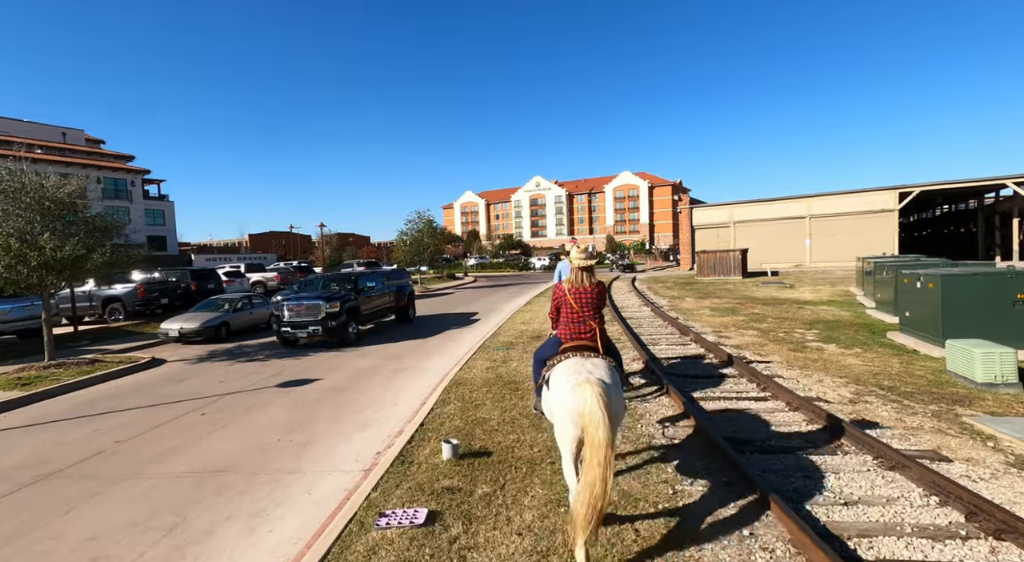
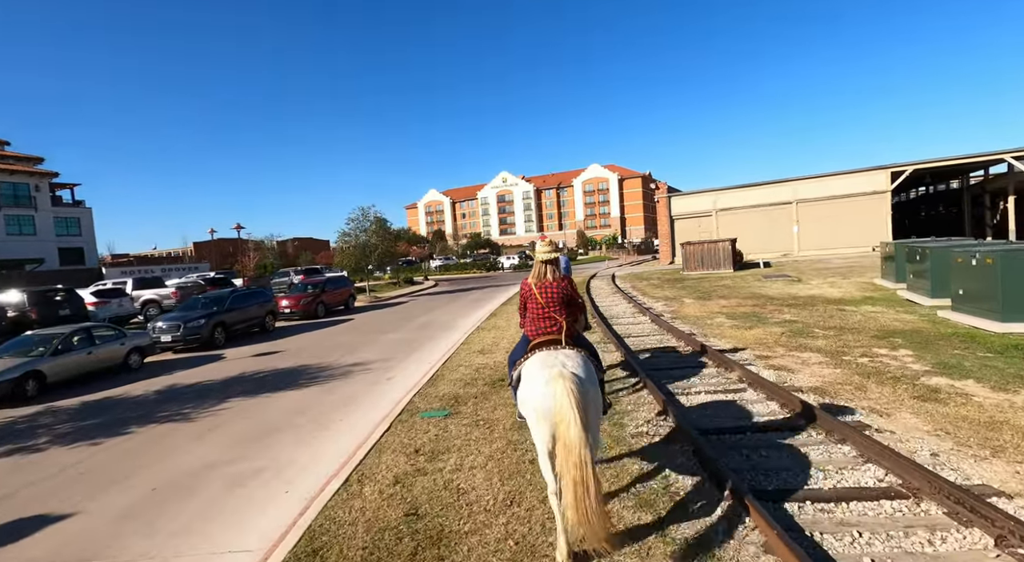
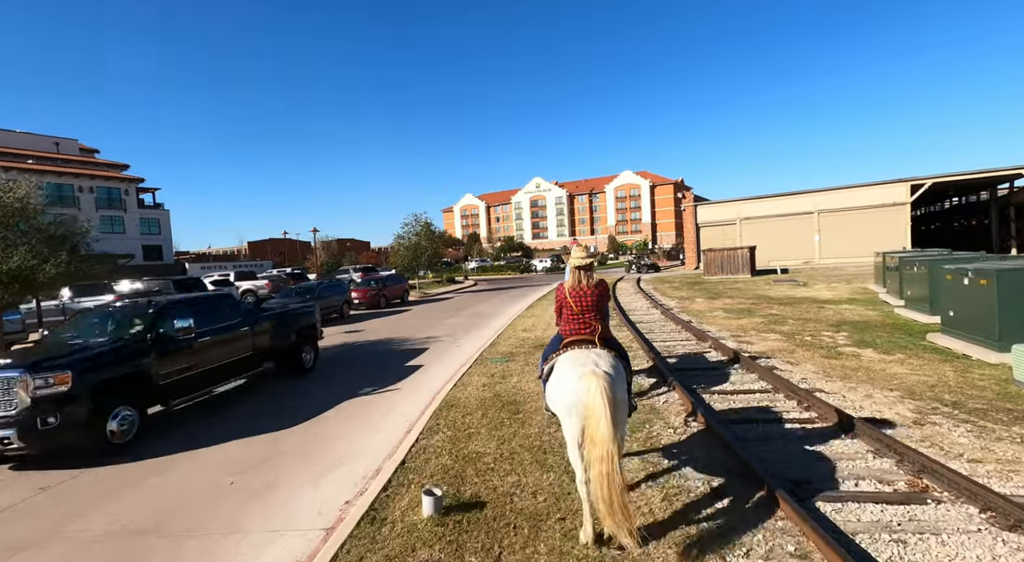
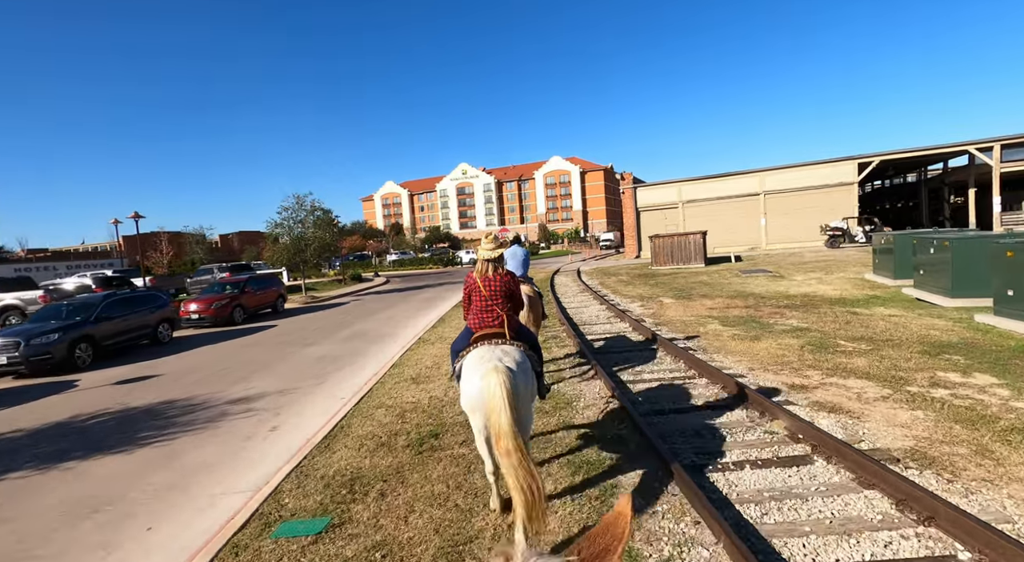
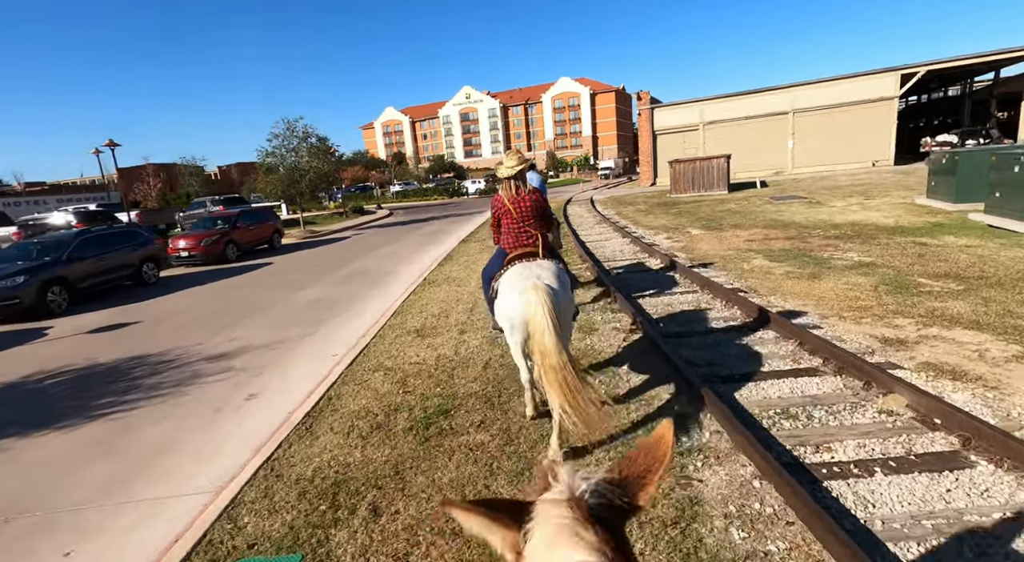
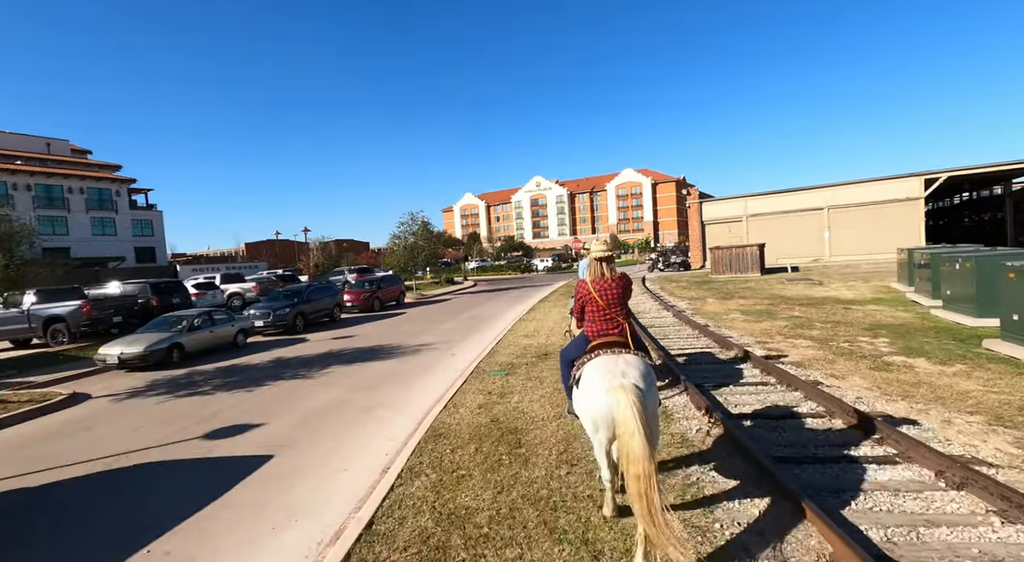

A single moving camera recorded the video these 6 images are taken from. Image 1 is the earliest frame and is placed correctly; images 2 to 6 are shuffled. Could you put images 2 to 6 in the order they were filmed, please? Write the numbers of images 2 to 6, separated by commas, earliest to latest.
3, 6, 2, 4, 5
